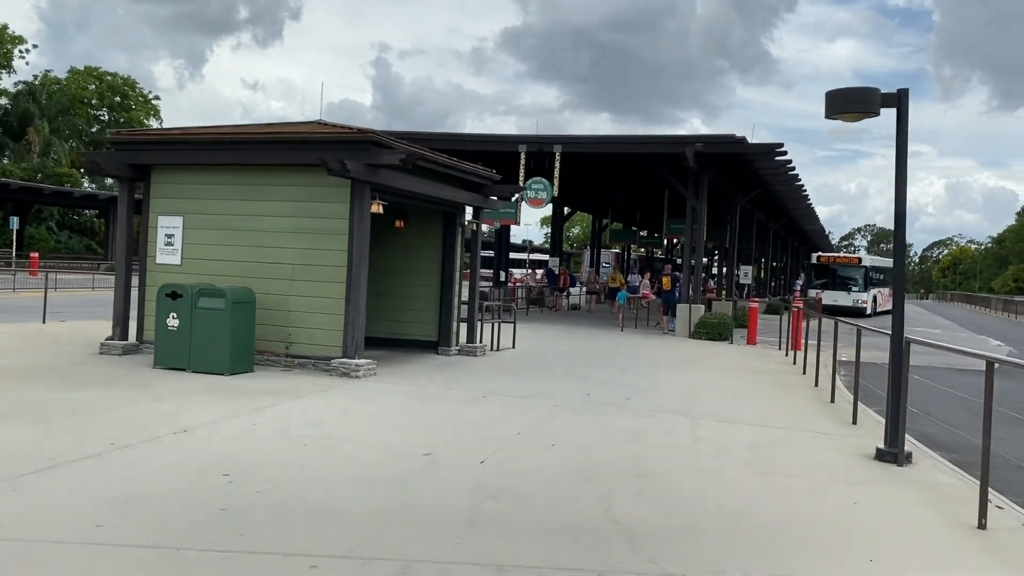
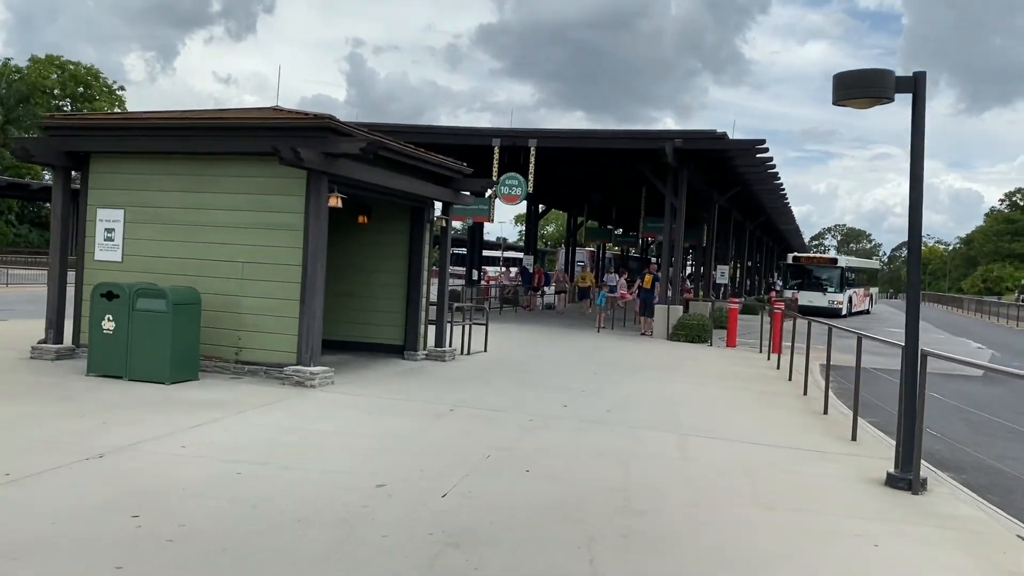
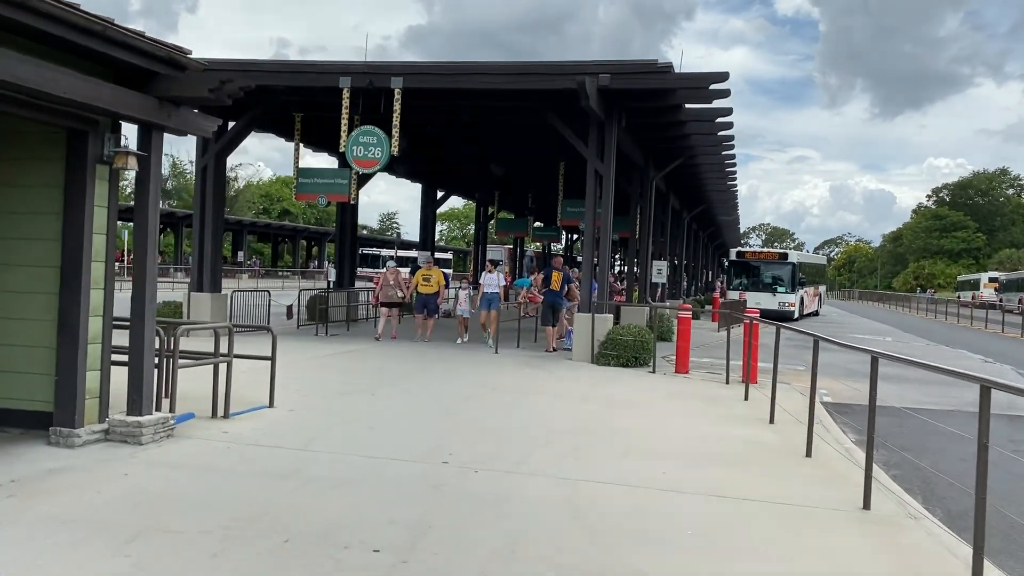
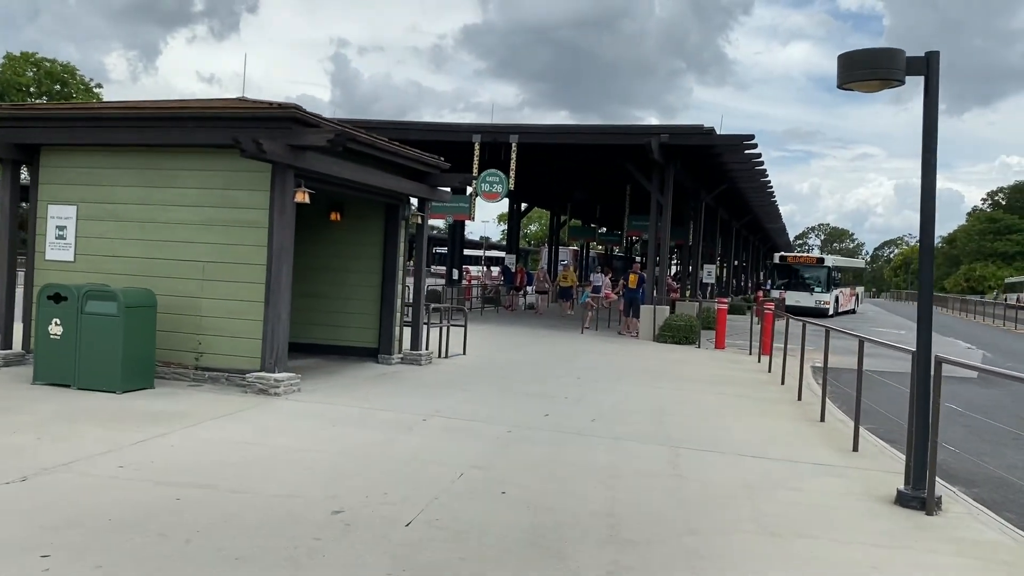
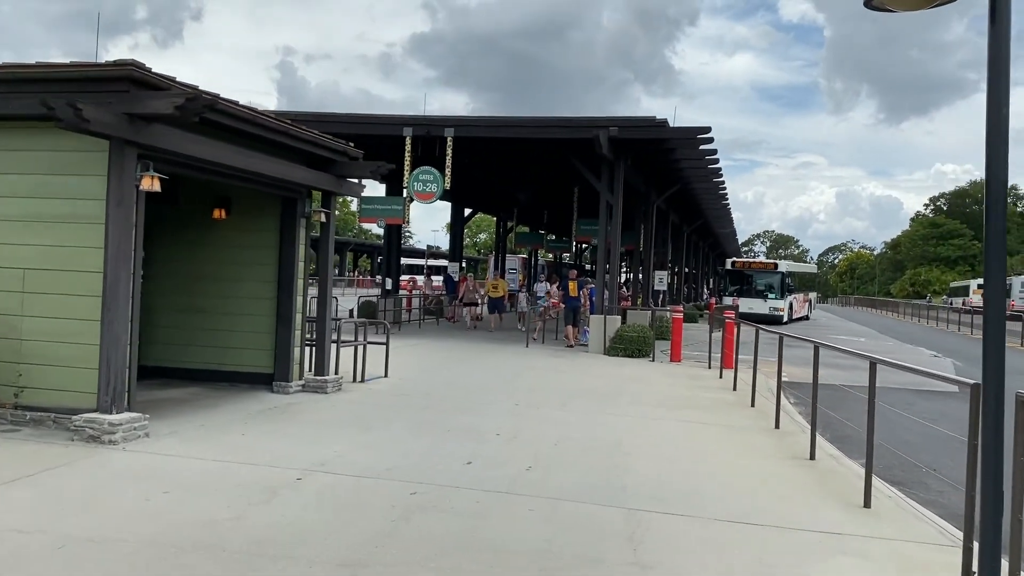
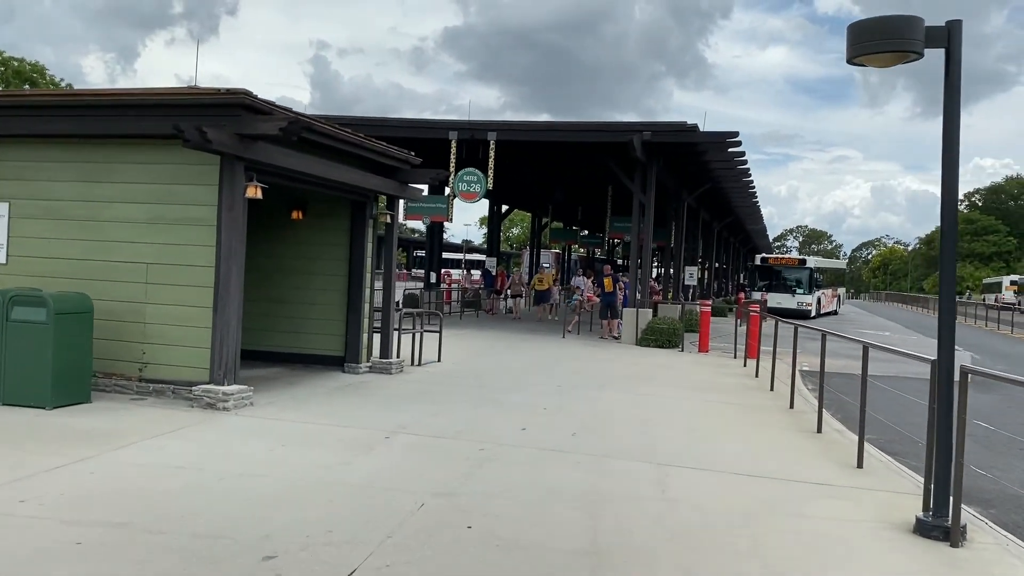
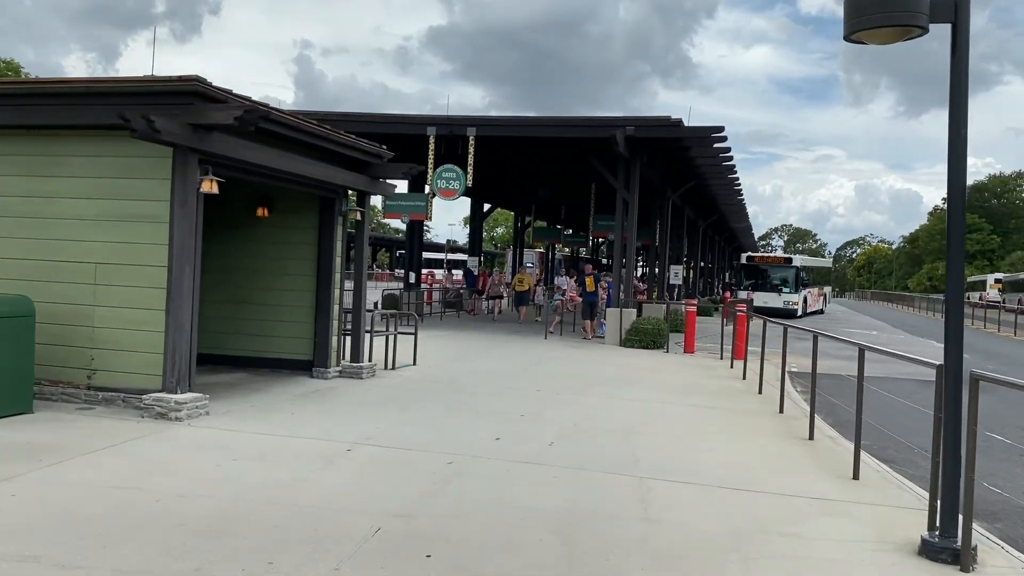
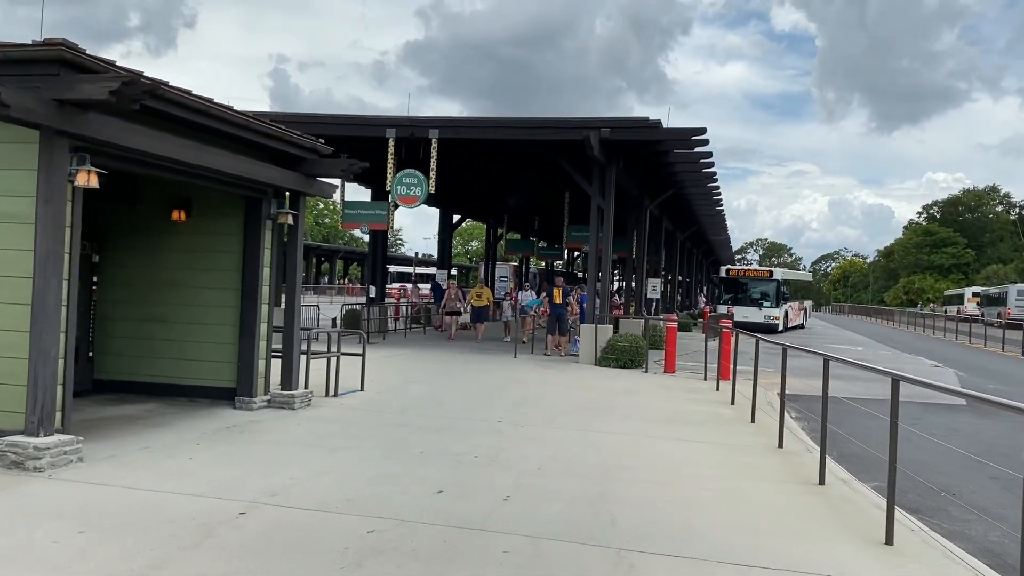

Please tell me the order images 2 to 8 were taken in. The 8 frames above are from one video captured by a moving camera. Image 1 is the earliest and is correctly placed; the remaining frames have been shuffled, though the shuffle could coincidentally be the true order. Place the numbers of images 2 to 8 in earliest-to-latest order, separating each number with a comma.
2, 4, 6, 7, 5, 8, 3
